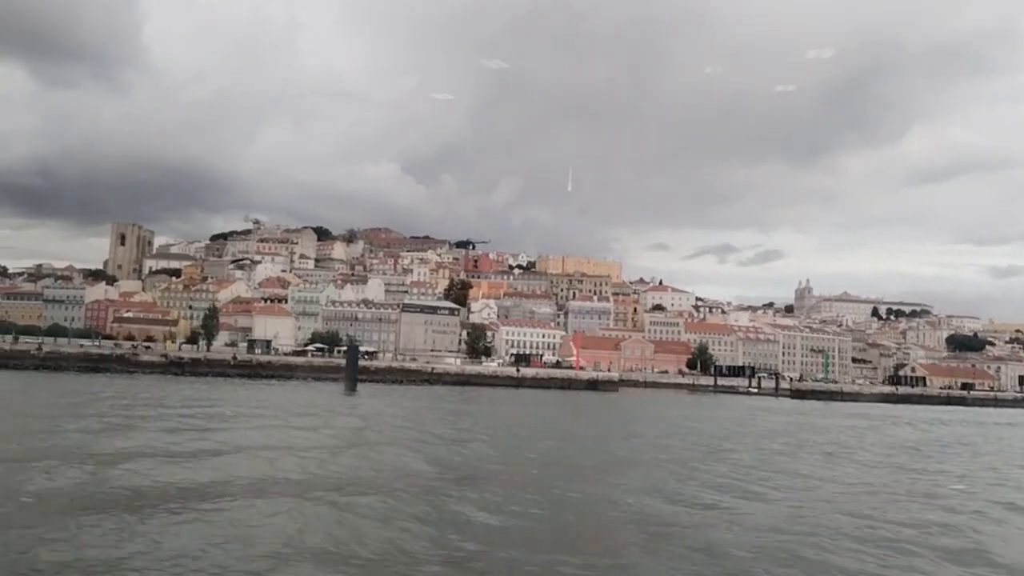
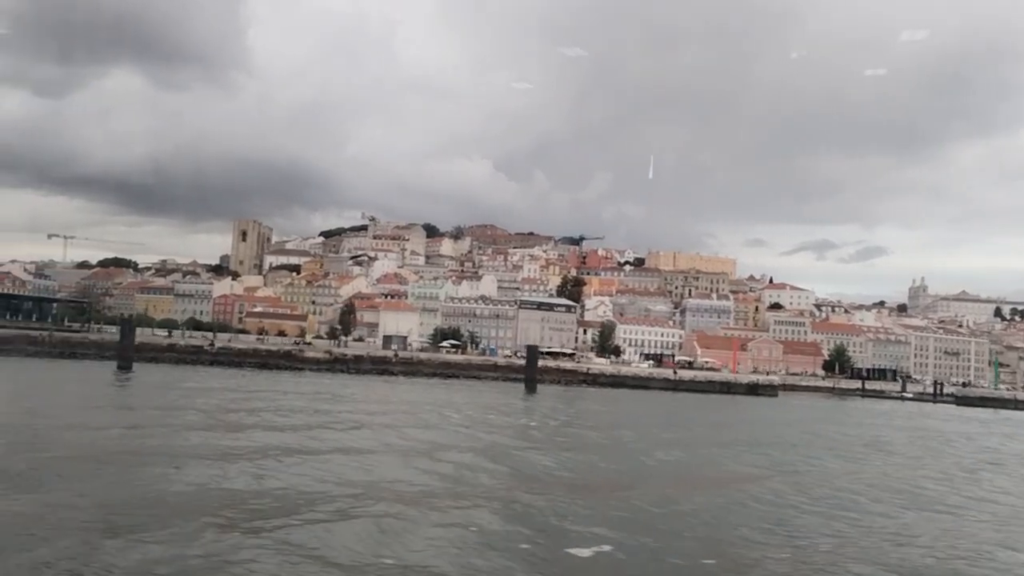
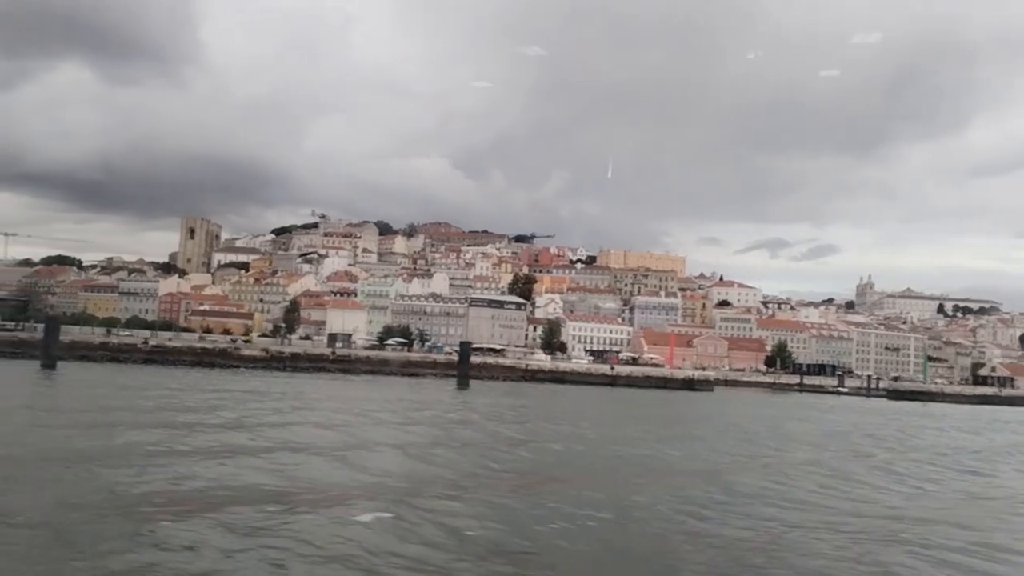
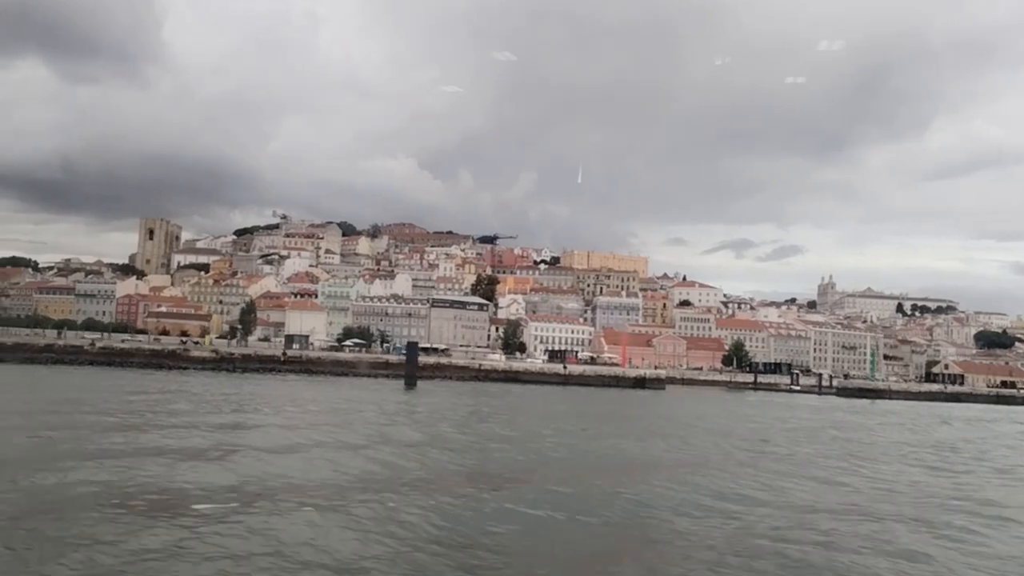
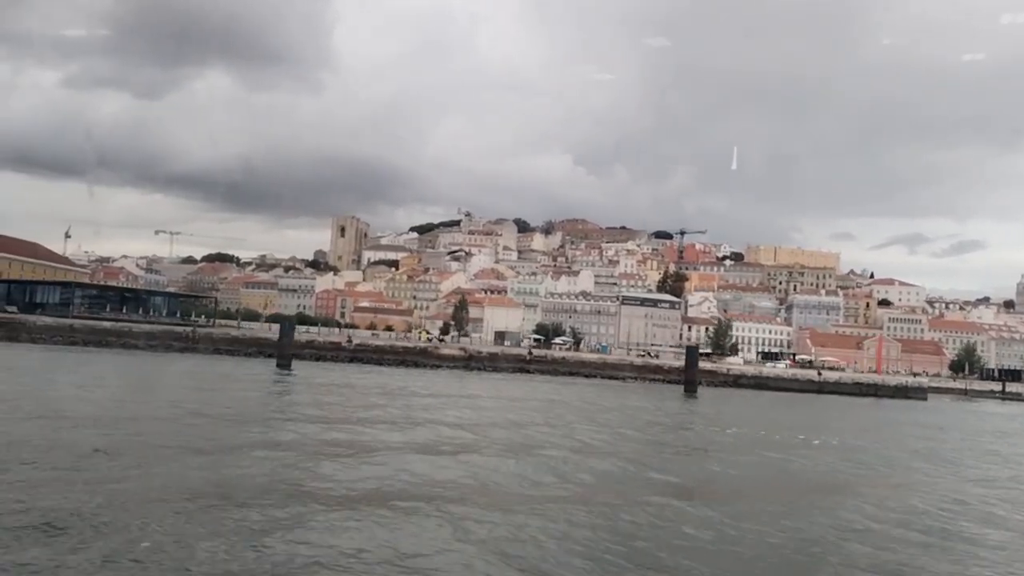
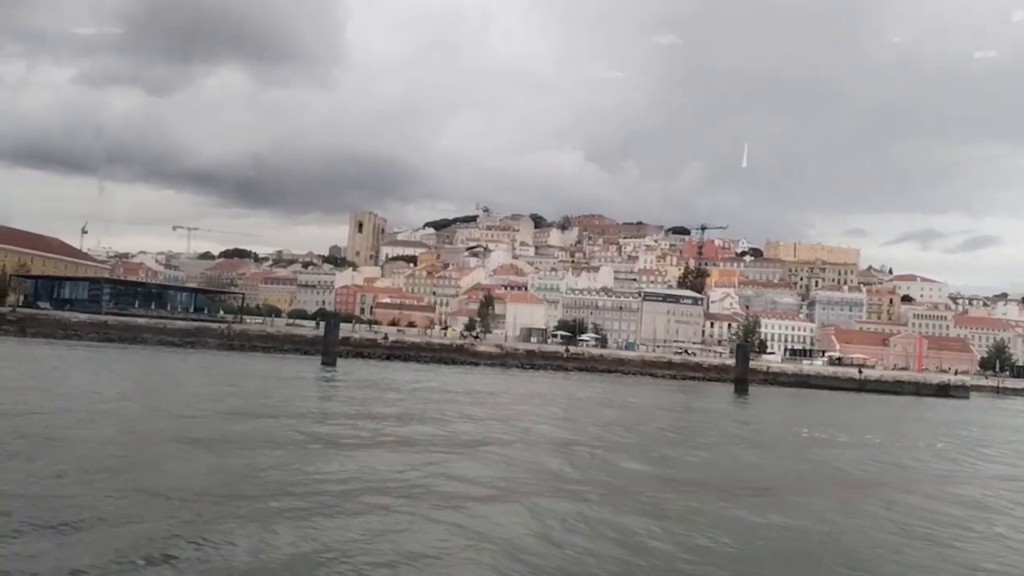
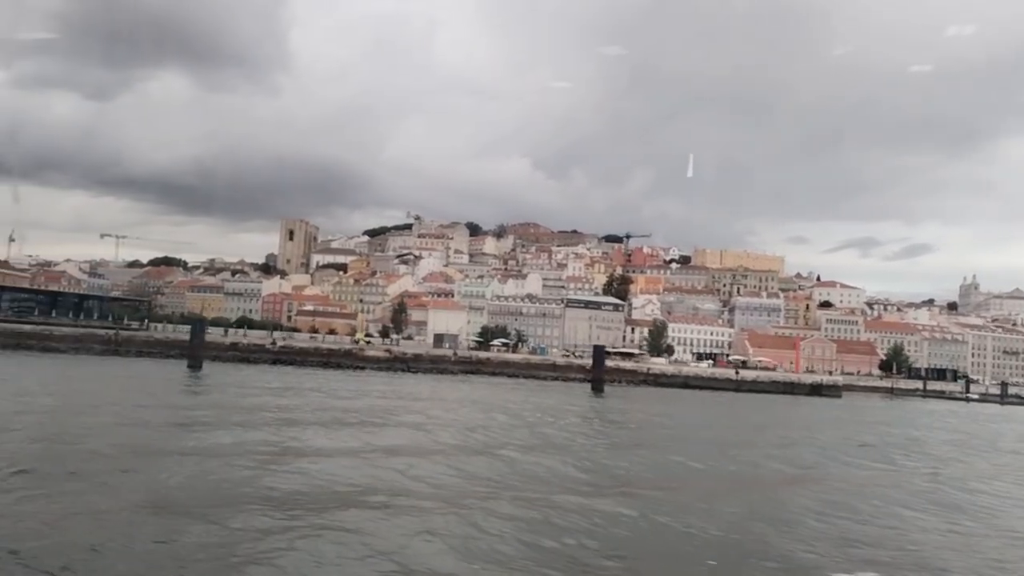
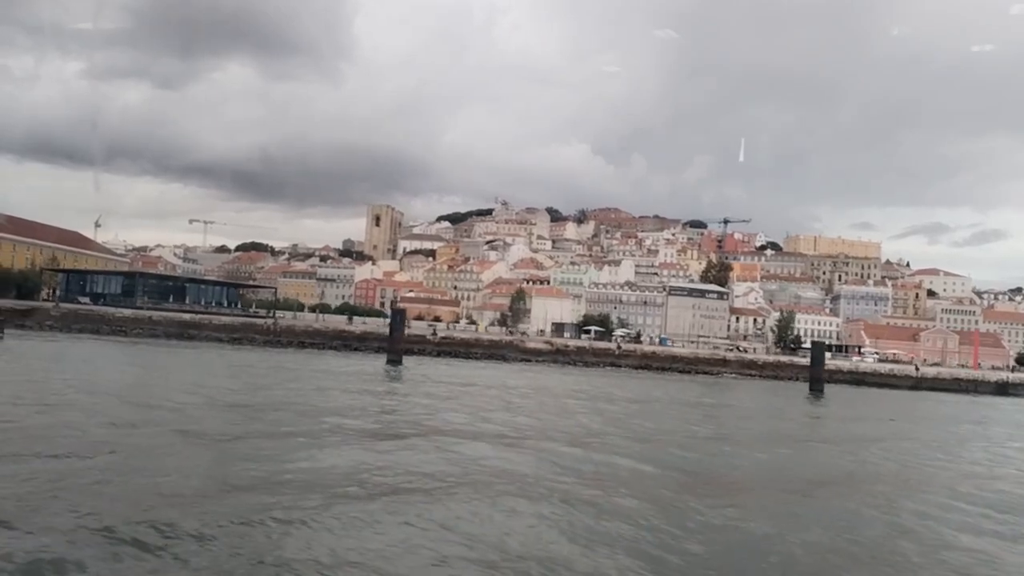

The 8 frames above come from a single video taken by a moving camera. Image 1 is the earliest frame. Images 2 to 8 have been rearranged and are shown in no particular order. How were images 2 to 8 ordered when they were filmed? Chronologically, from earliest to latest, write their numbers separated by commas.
4, 3, 2, 7, 5, 6, 8
